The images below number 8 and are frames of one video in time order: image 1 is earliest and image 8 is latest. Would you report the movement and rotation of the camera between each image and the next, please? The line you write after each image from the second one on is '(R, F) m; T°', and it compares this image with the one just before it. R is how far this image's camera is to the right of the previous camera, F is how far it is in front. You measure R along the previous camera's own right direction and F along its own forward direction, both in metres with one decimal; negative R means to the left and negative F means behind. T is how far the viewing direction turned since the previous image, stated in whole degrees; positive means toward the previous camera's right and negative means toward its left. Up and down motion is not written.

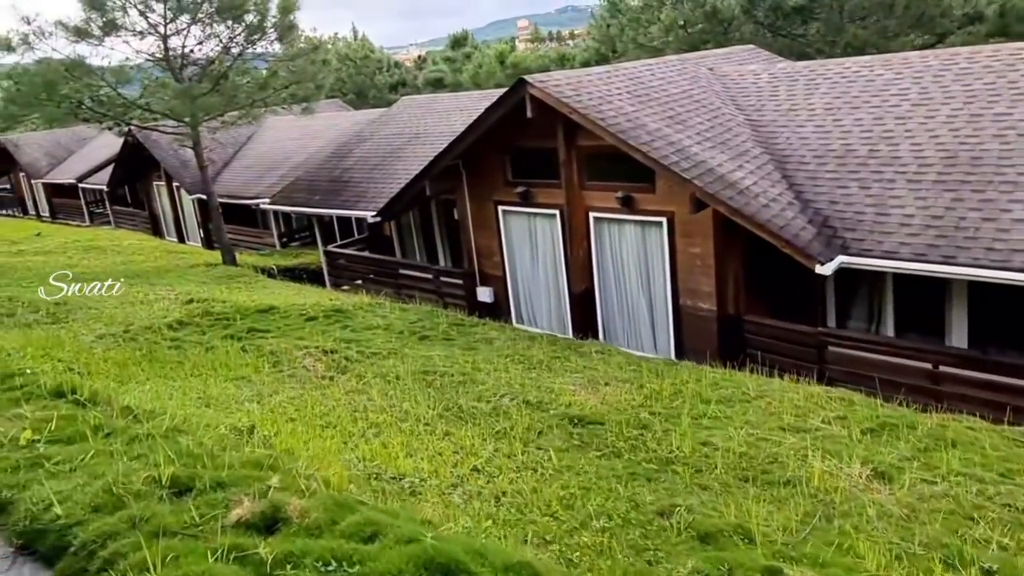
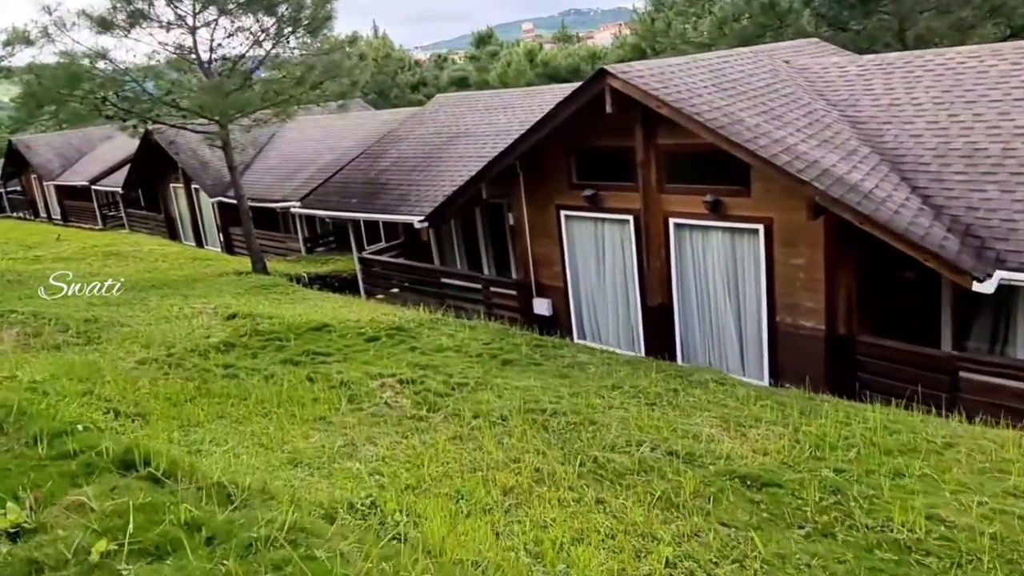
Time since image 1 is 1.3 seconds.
(-1.0, +1.1) m; 0°
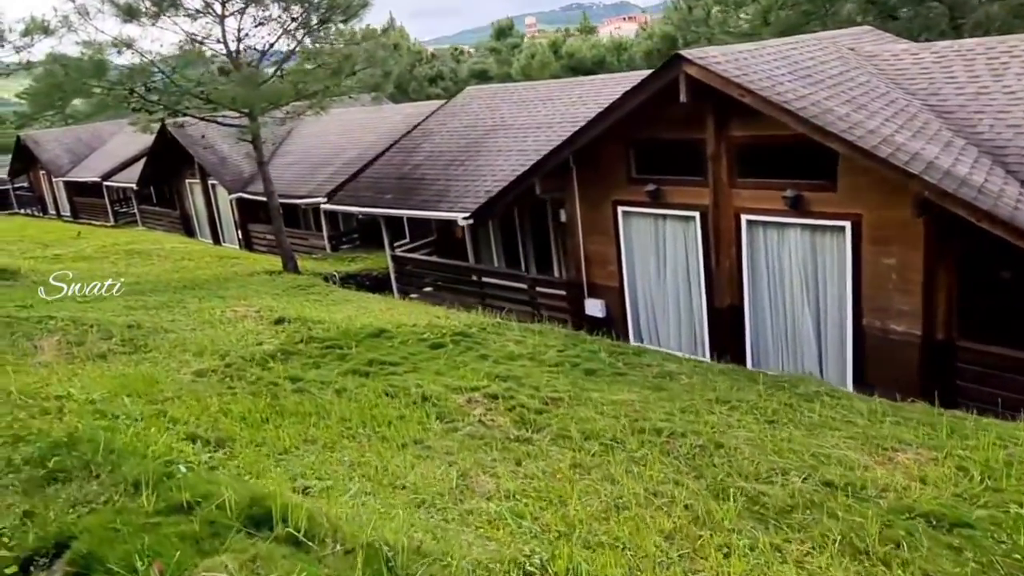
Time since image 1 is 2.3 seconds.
(-0.8, +0.6) m; 0°
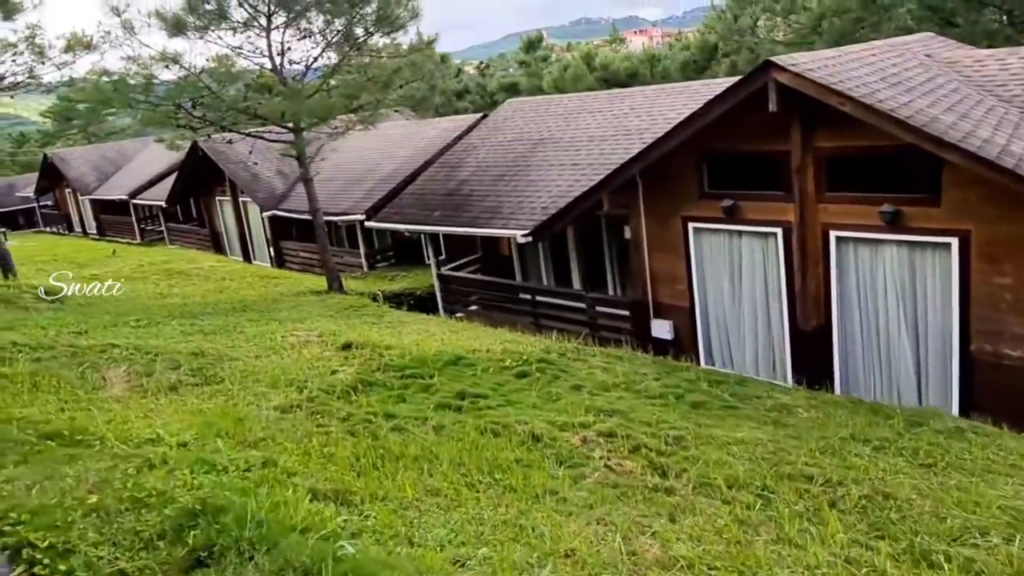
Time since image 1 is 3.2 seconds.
(-0.8, +0.5) m; -1°
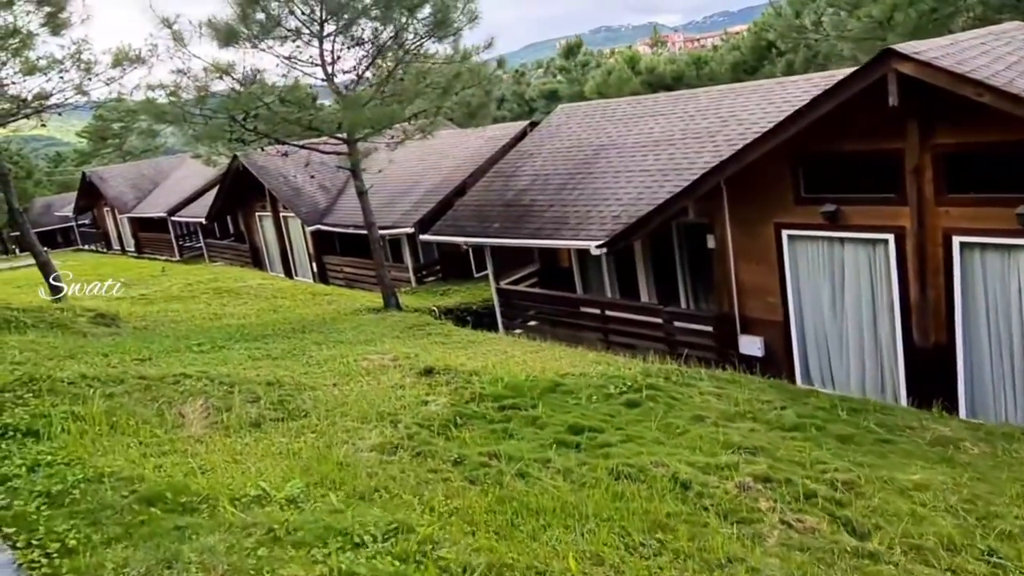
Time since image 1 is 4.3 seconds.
(-0.8, +0.7) m; -2°
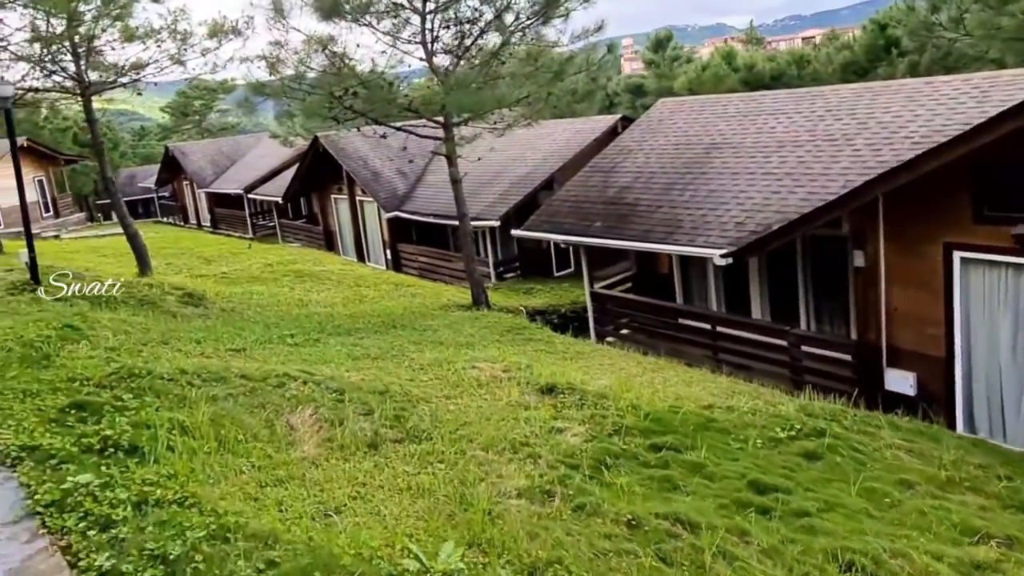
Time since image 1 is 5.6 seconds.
(-0.9, +0.9) m; -4°
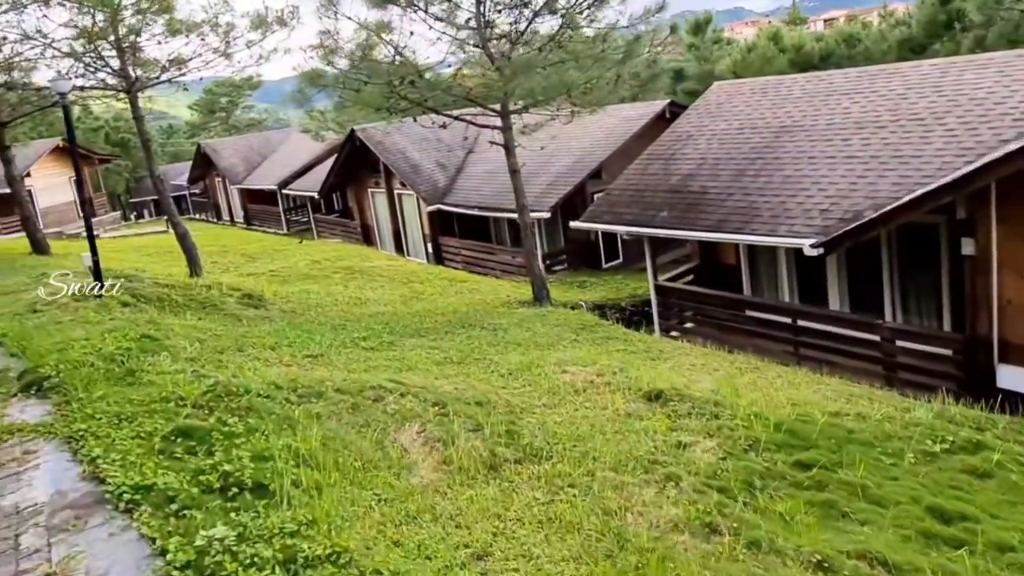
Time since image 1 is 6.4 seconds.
(-0.7, +0.5) m; -2°
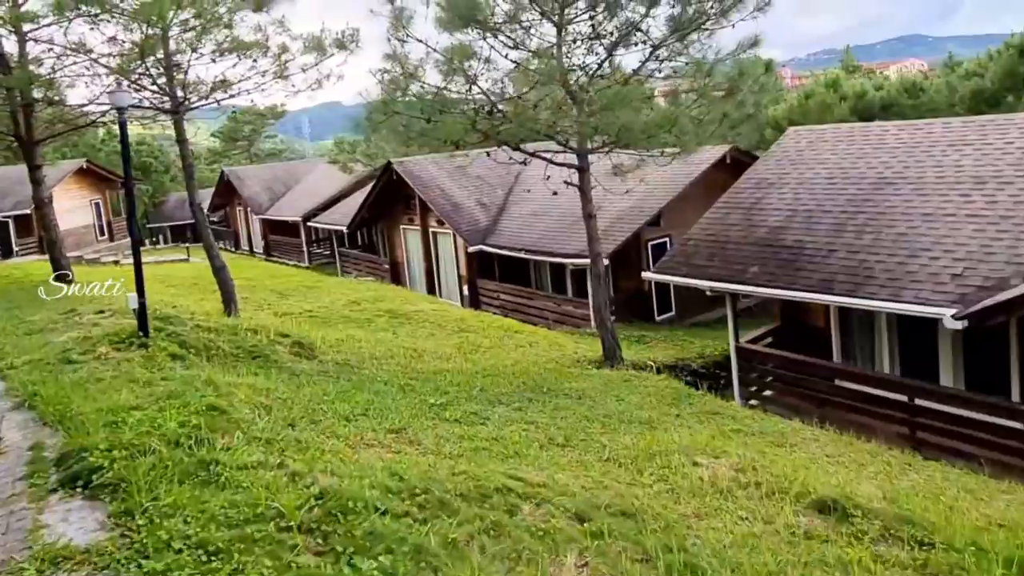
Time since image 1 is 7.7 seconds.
(-1.1, +1.1) m; -1°
